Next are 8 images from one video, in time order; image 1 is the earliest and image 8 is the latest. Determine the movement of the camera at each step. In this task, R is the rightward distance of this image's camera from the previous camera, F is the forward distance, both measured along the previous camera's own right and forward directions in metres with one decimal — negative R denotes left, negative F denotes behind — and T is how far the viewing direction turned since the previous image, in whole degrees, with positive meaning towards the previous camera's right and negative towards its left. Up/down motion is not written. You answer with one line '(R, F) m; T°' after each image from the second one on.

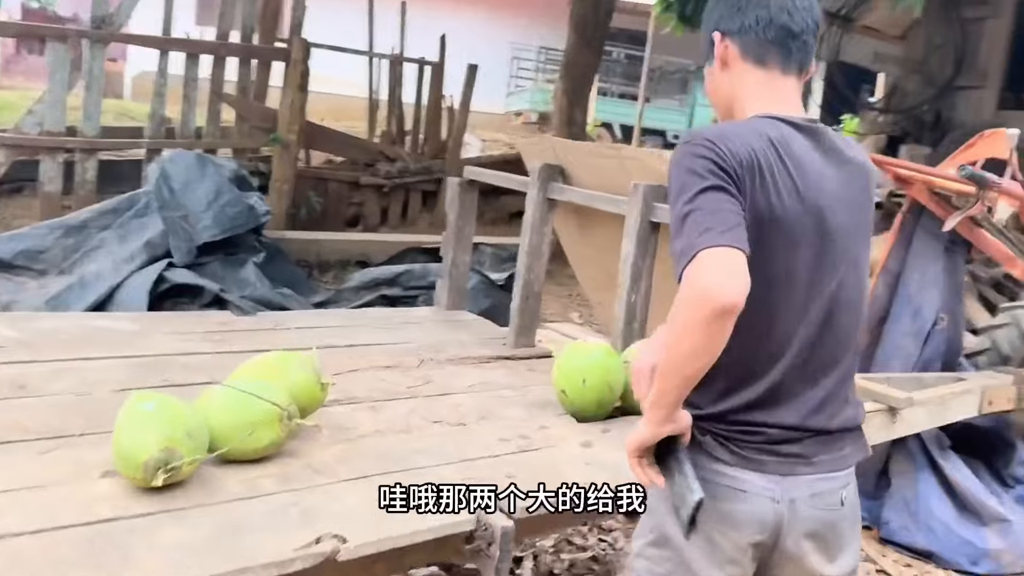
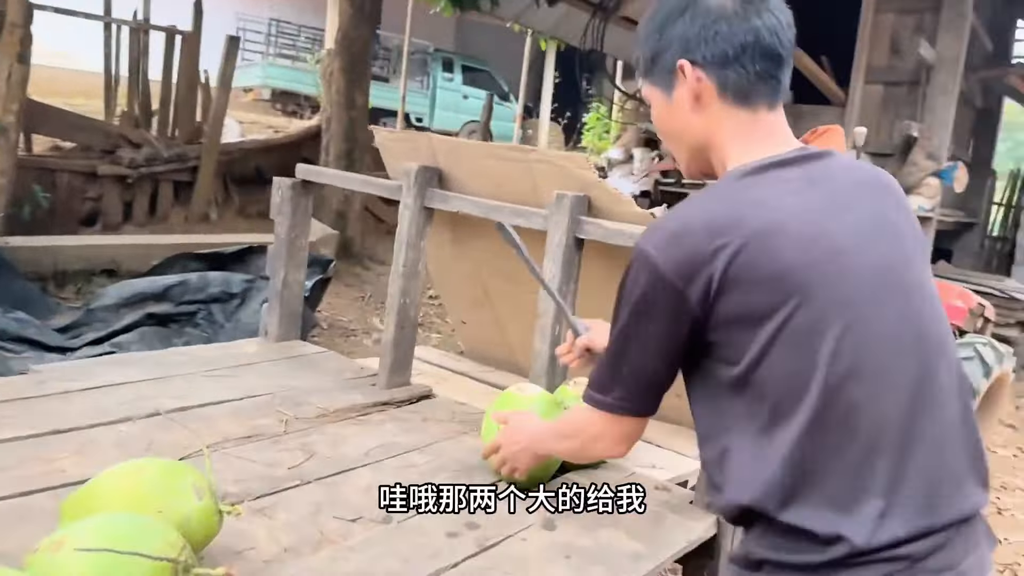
(-0.6, +0.9) m; +18°
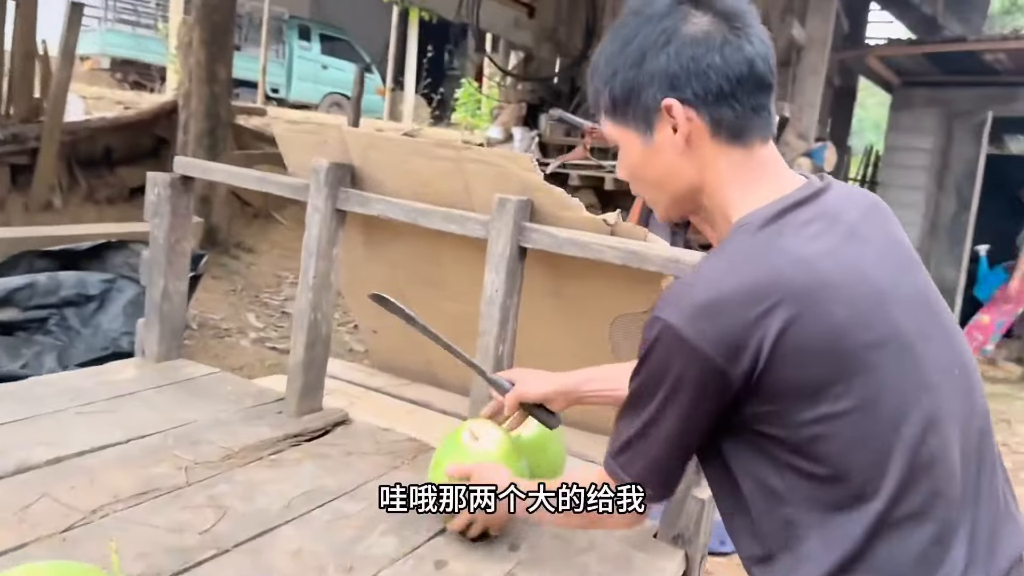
(-0.3, +0.4) m; +9°
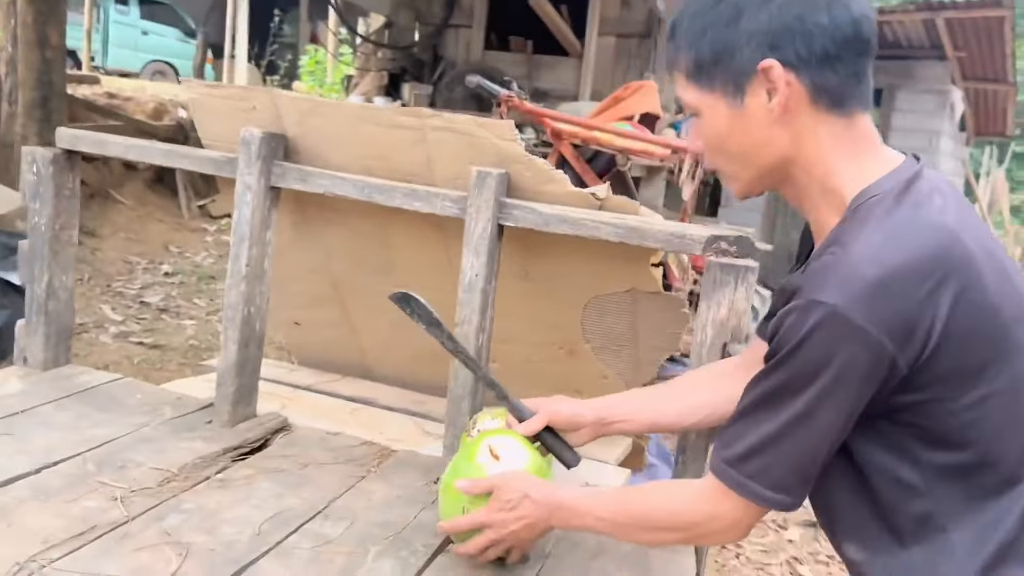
(-0.4, +0.3) m; +10°
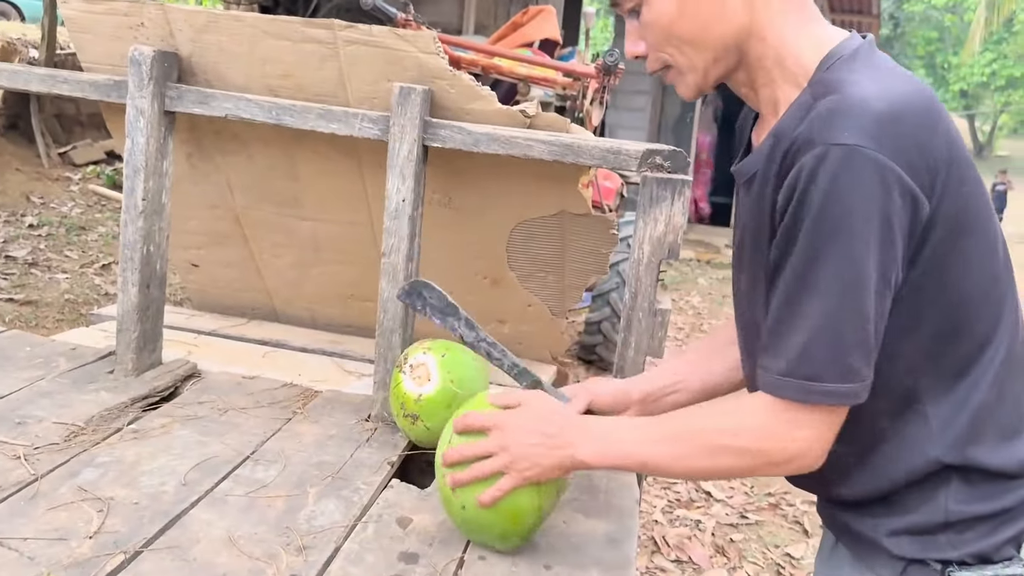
(-0.1, +0.1) m; +7°
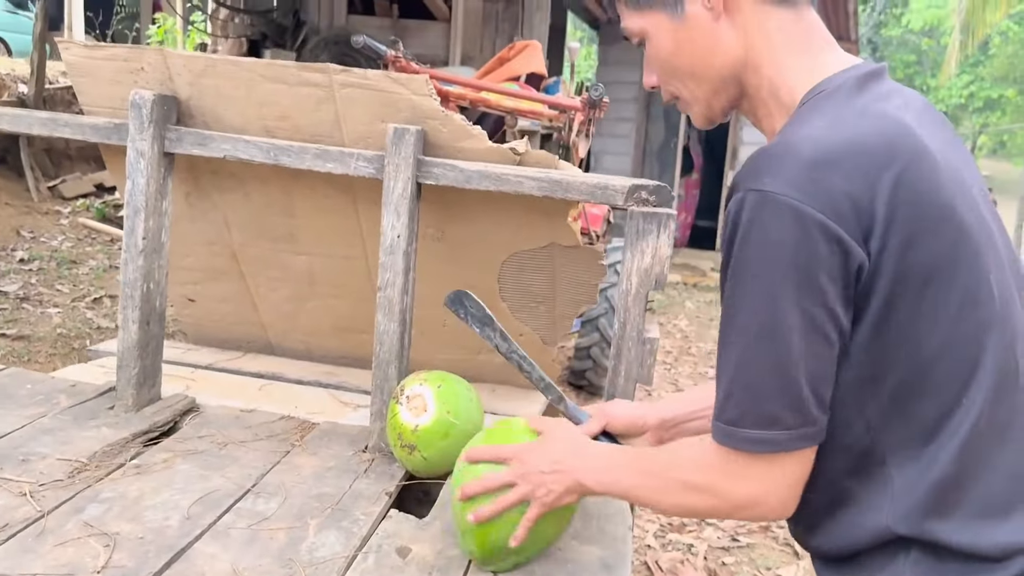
(0.0, -0.1) m; +1°
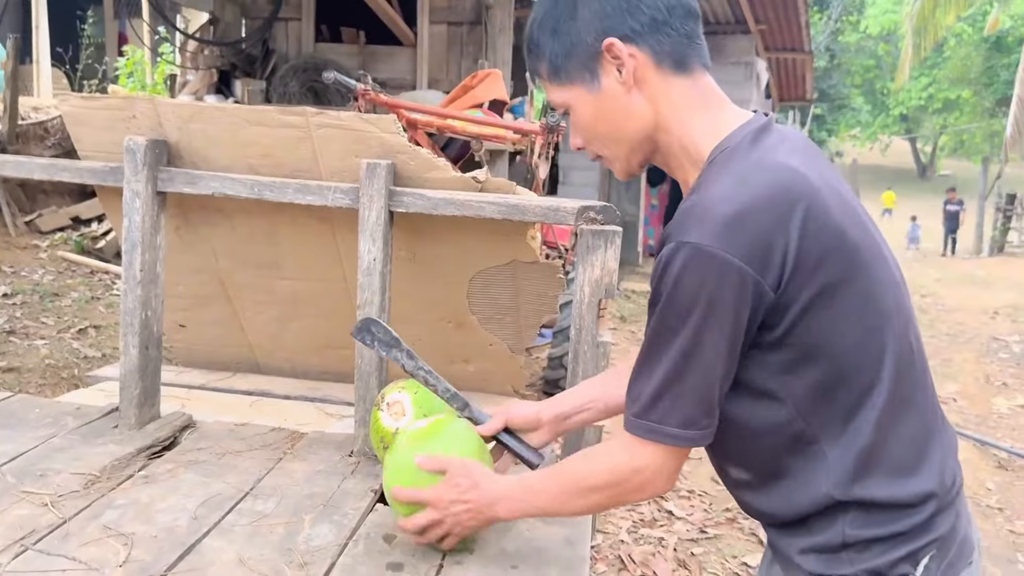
(0.0, -0.3) m; +2°
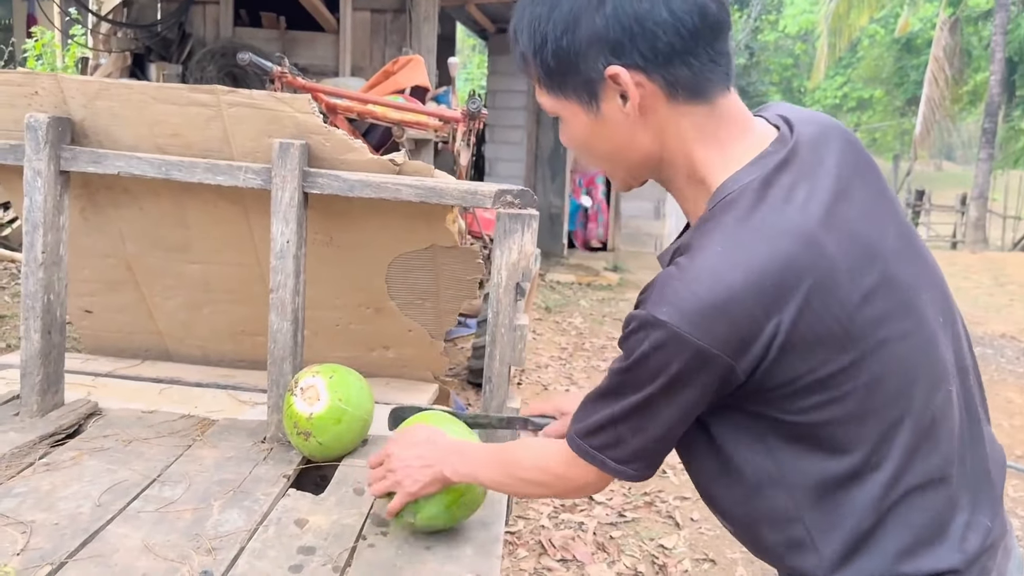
(0.0, 0.0) m; +5°
